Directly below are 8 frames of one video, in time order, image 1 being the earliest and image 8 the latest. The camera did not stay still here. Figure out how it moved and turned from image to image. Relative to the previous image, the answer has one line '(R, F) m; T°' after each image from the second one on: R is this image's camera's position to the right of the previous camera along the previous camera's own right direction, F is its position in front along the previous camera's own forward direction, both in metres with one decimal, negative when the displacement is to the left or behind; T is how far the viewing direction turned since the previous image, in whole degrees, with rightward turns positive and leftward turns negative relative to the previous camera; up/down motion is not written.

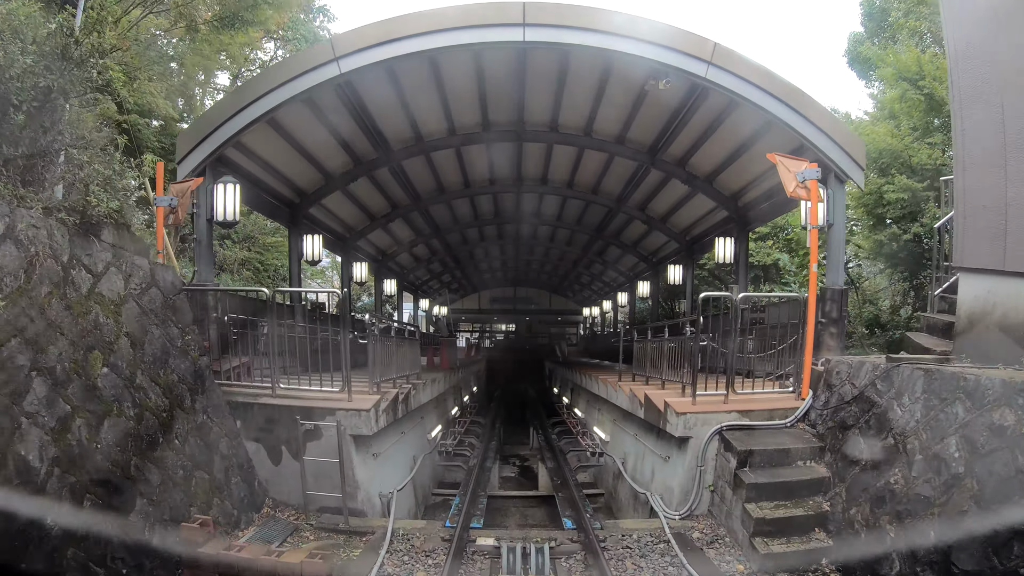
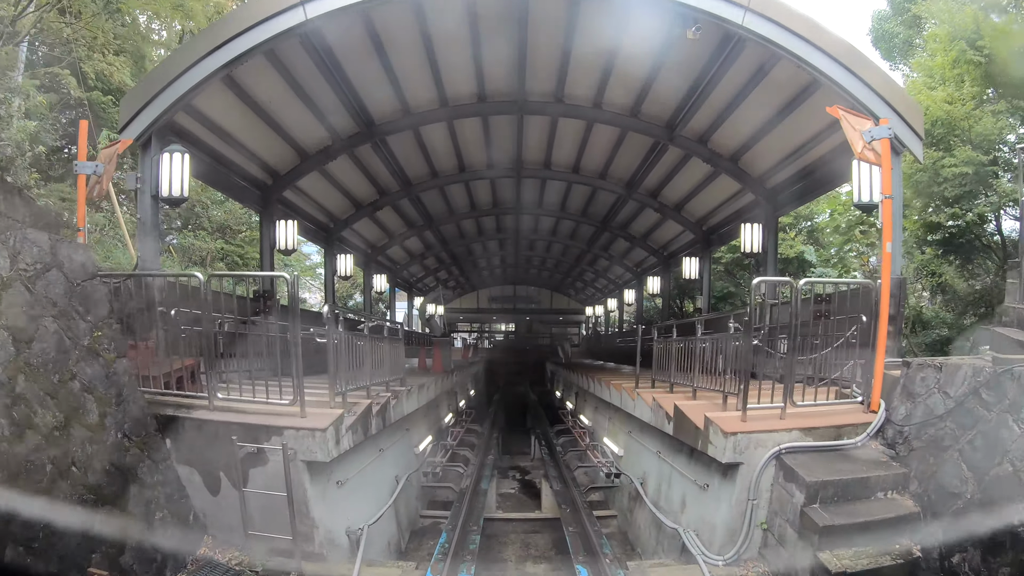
(0.0, +1.1) m; 0°
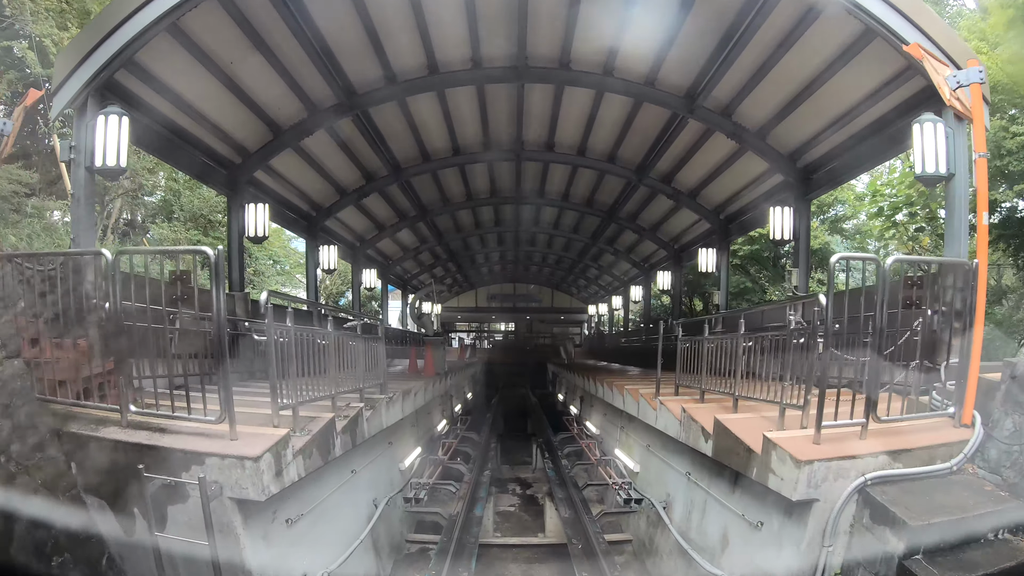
(0.0, +1.0) m; 0°
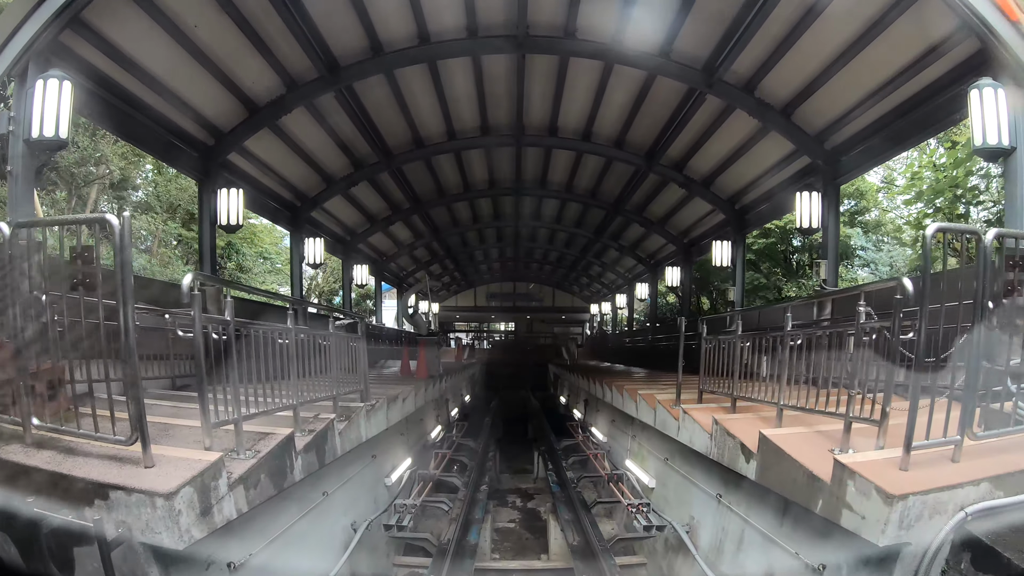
(0.0, +0.7) m; 0°
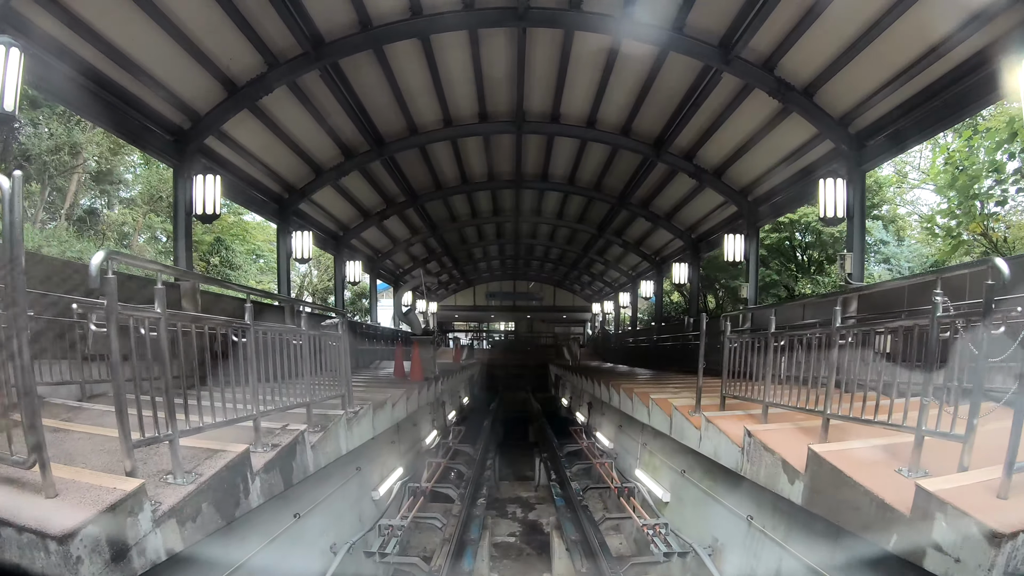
(0.0, +0.5) m; 0°
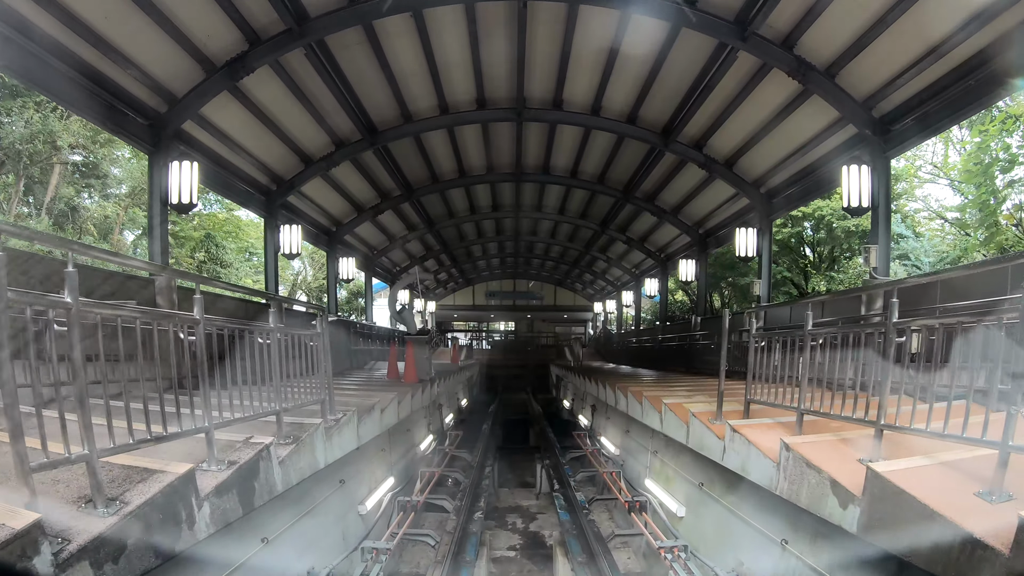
(0.0, +0.4) m; 0°
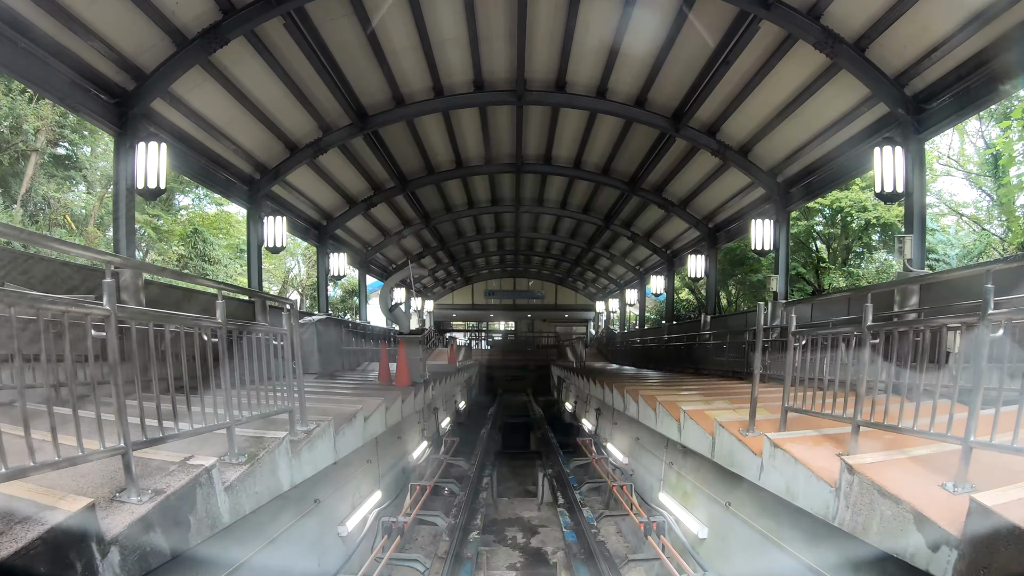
(0.0, +0.5) m; 0°
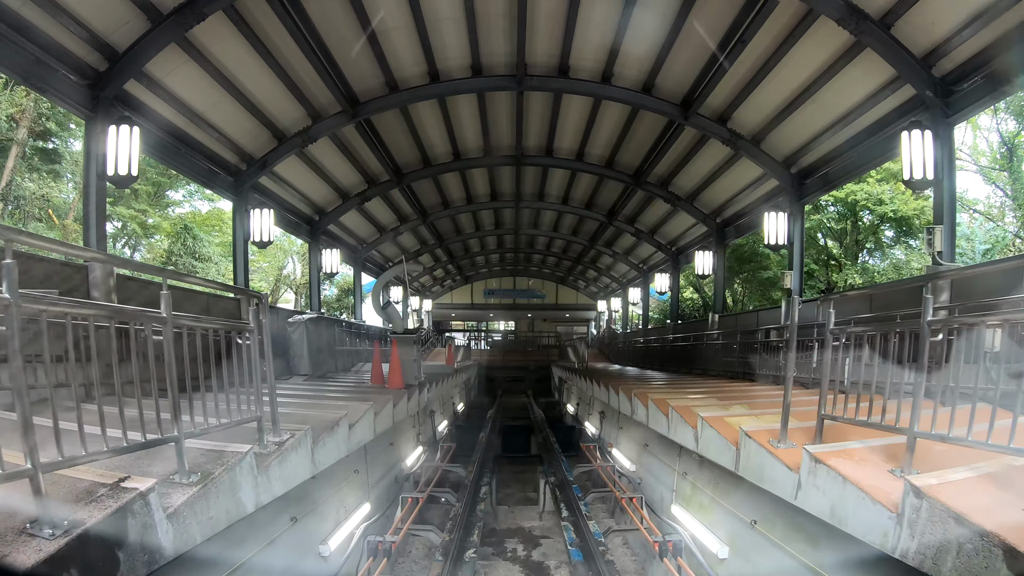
(0.0, +0.4) m; 0°
